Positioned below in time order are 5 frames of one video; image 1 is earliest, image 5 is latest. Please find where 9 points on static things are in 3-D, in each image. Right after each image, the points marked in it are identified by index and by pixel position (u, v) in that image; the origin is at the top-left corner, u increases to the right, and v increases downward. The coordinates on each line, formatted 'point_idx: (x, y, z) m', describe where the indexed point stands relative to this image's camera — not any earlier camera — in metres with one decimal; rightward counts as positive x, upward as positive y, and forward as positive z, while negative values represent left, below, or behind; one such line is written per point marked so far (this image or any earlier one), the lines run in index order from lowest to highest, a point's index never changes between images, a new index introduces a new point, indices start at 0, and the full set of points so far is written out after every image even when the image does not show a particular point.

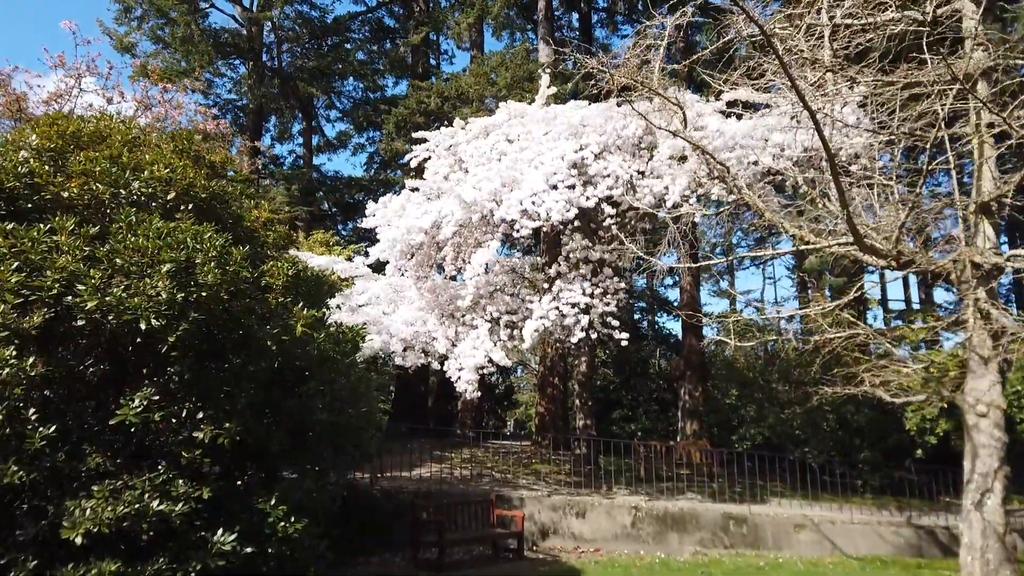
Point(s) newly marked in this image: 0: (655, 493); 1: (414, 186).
0: (+2.0, -2.9, +9.8) m
1: (-1.4, +1.5, +10.0) m
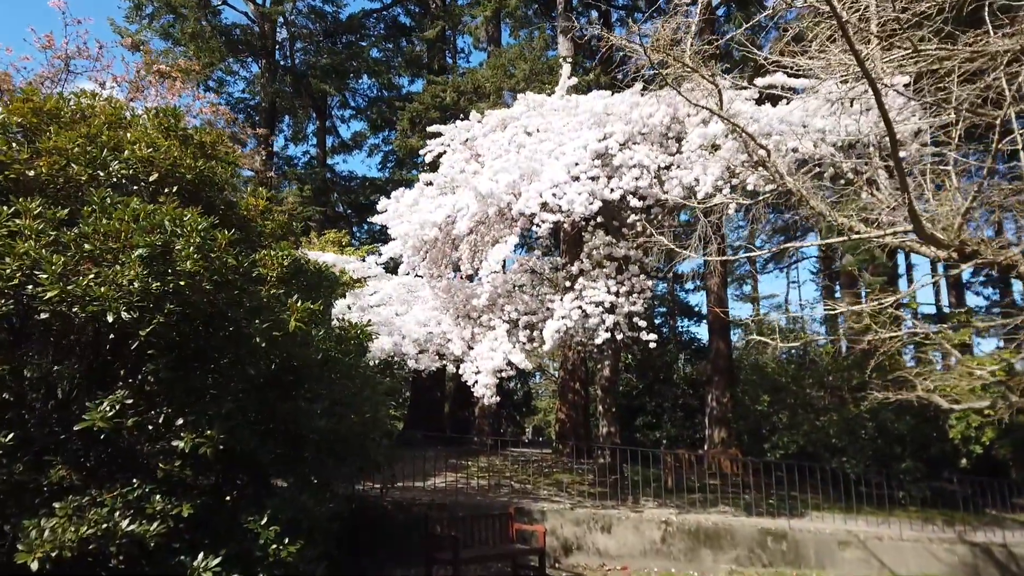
0: (+2.3, -2.9, +9.2) m
1: (-1.1, +1.5, +9.4) m
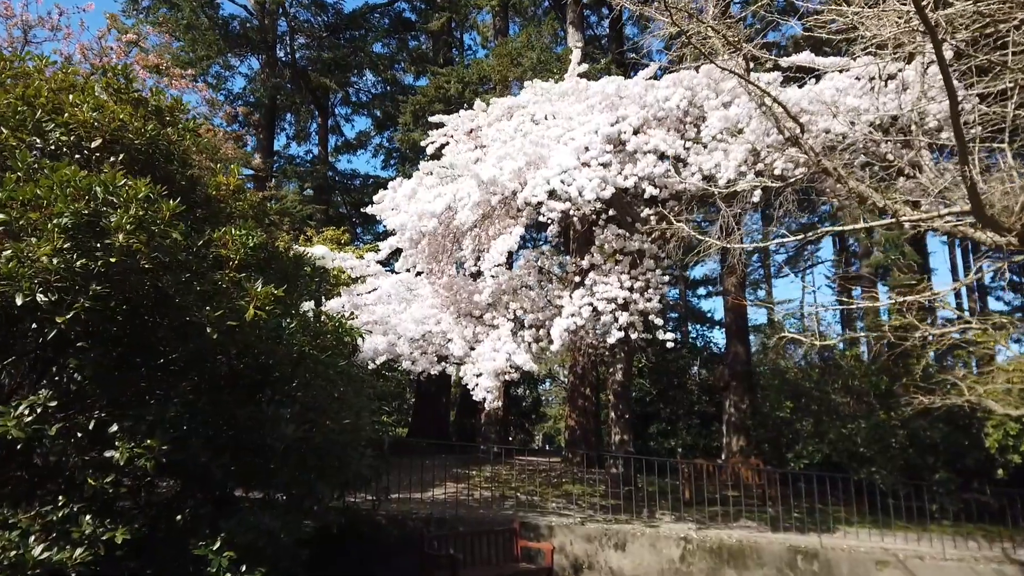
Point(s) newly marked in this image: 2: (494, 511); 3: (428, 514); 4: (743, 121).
0: (+2.3, -2.8, +8.5) m
1: (-1.1, +1.5, +8.8) m
2: (-0.2, -2.6, +8.1) m
3: (-0.9, -2.4, +7.5) m
4: (+2.6, +1.9, +7.9) m
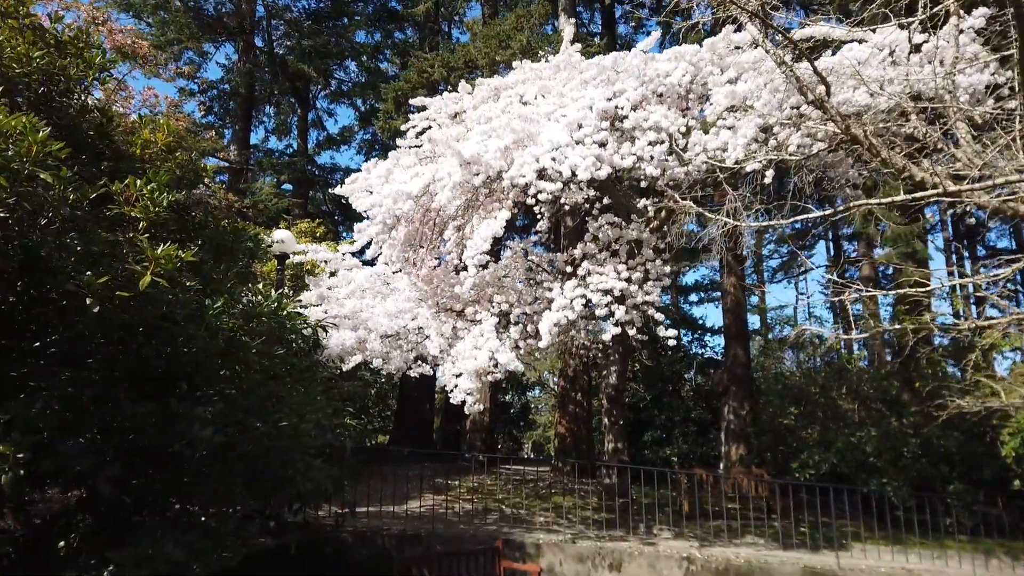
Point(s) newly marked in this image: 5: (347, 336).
0: (+2.2, -2.7, +7.7) m
1: (-1.2, +1.6, +8.1) m
2: (-0.4, -2.5, +7.3) m
3: (-1.1, -2.3, +6.7) m
4: (+2.5, +2.0, +7.2) m
5: (-1.8, -0.5, +7.6) m
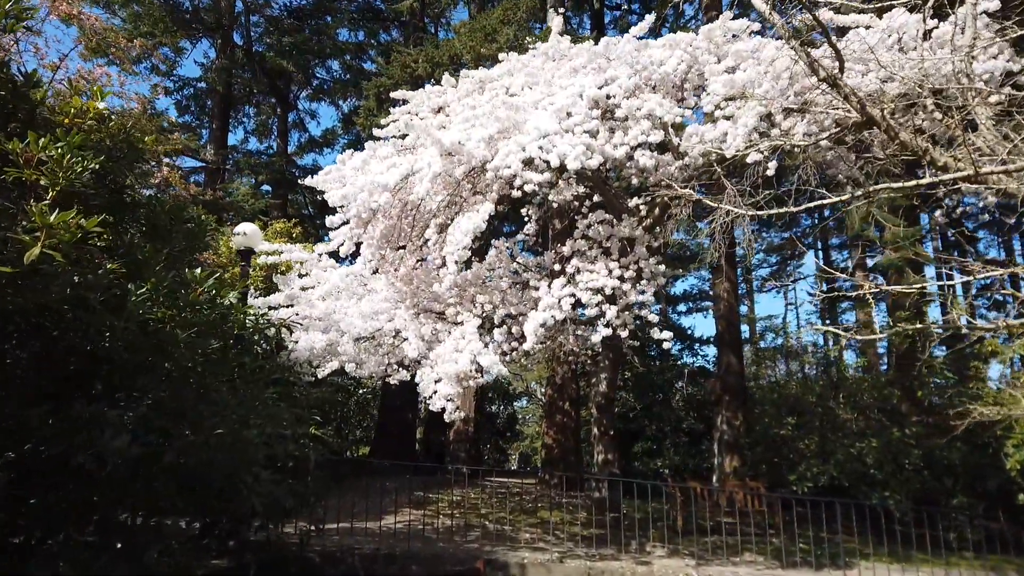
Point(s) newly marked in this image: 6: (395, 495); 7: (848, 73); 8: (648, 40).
0: (+2.0, -2.8, +7.2) m
1: (-1.4, +1.6, +7.6) m
2: (-0.5, -2.5, +6.8) m
3: (-1.2, -2.3, +6.1) m
4: (+2.3, +2.0, +6.7) m
5: (-1.9, -0.5, +7.0) m
6: (-1.4, -2.4, +8.1) m
7: (+2.9, +1.9, +6.2) m
8: (+1.4, +2.6, +7.2) m
